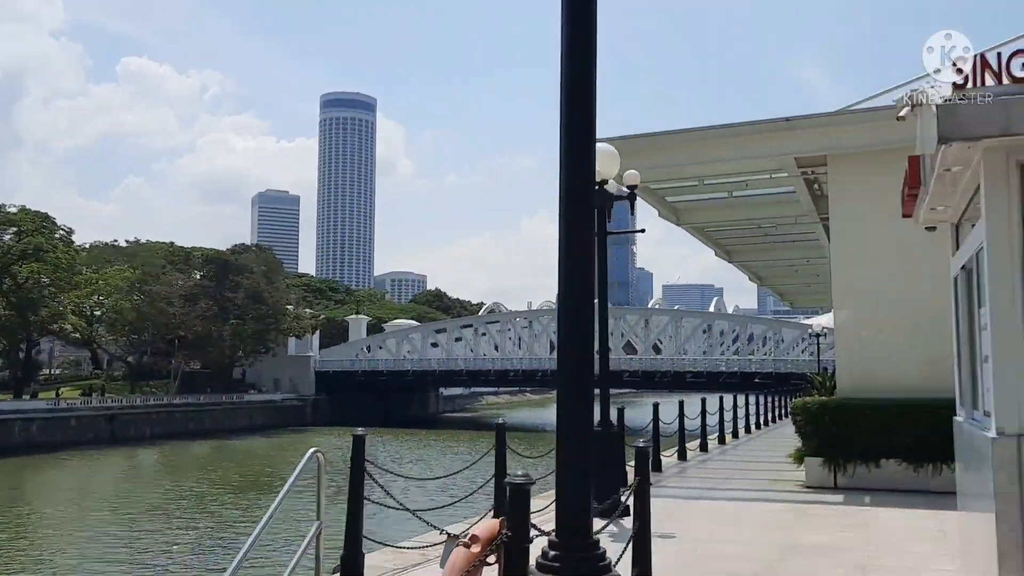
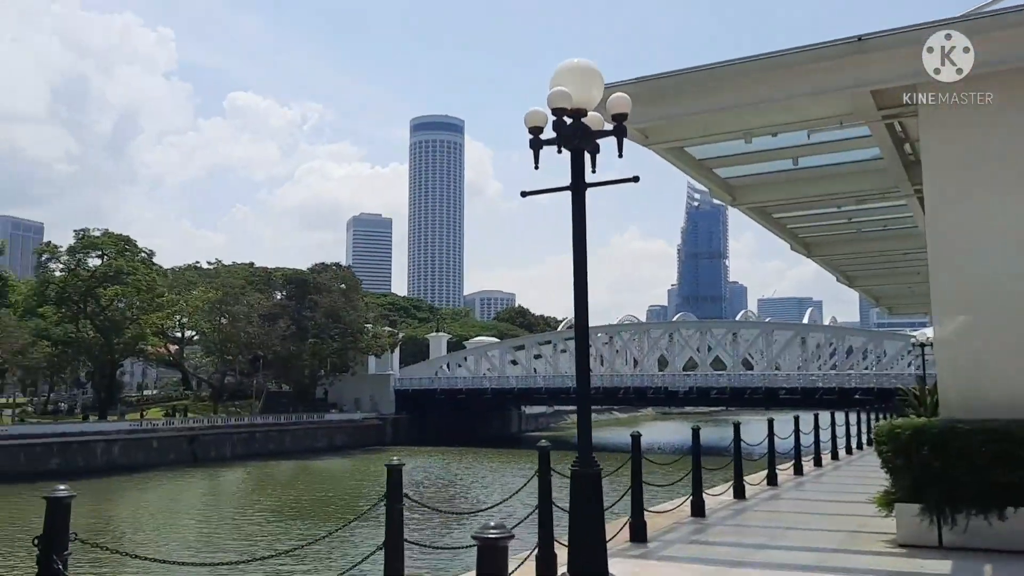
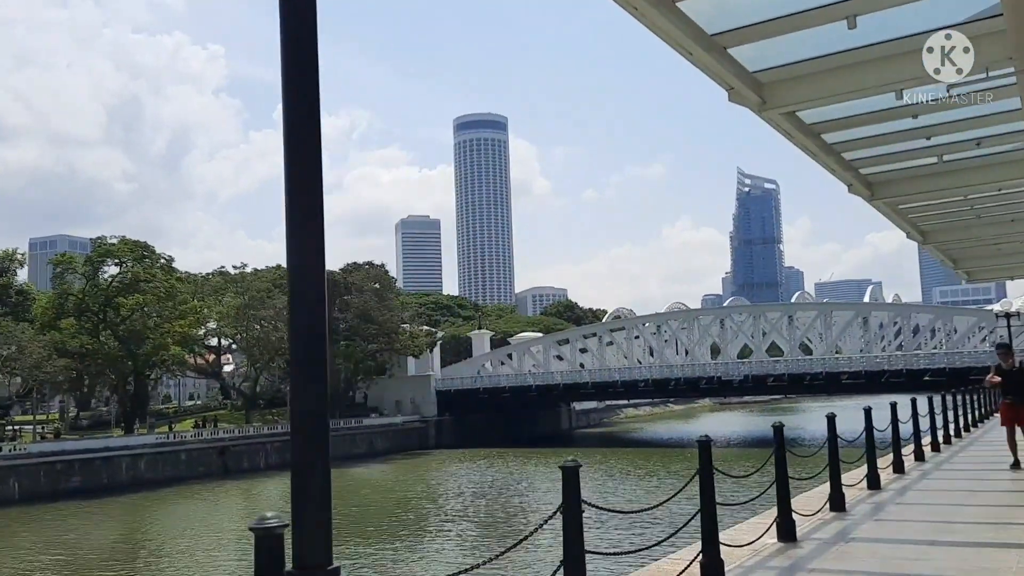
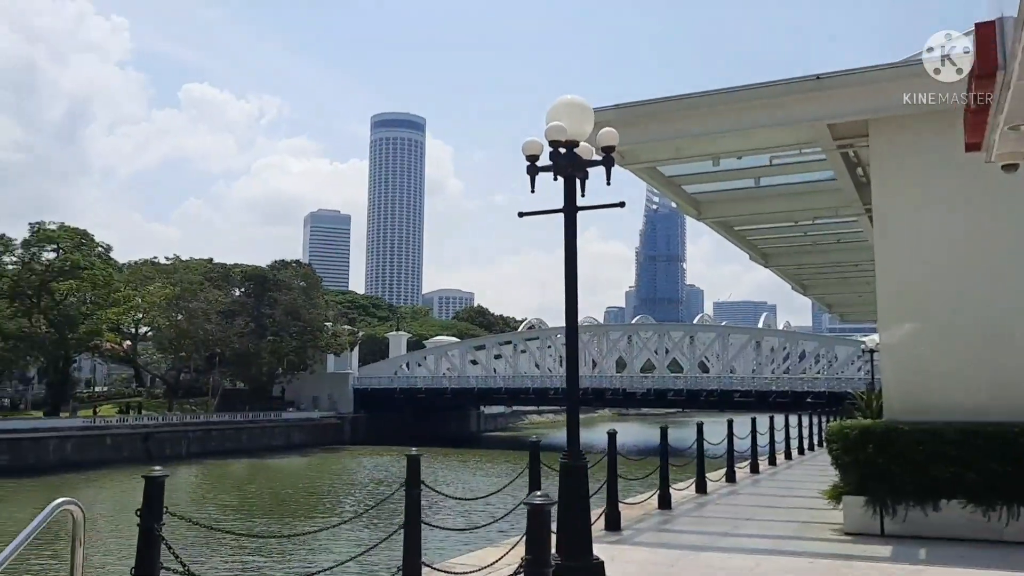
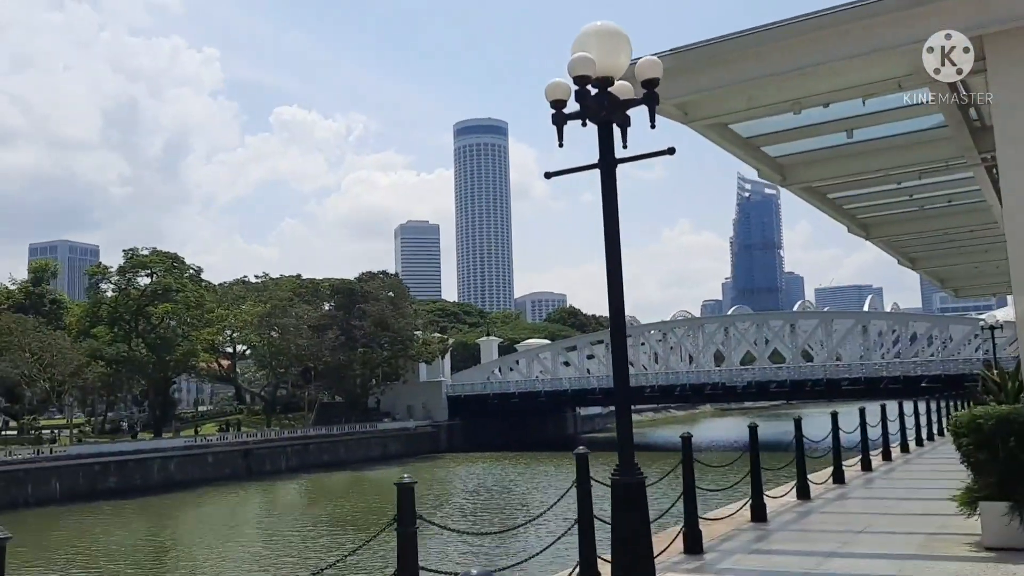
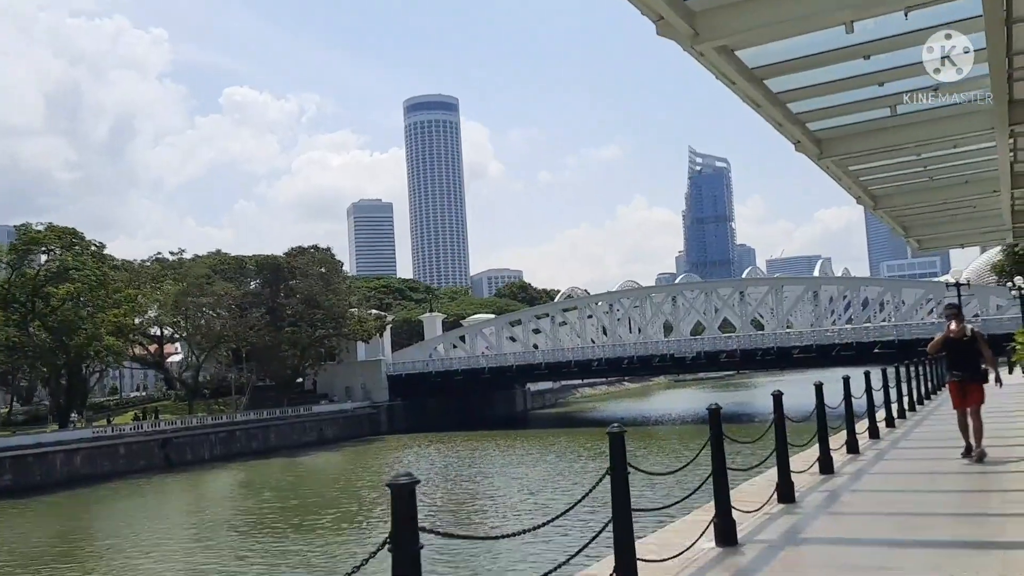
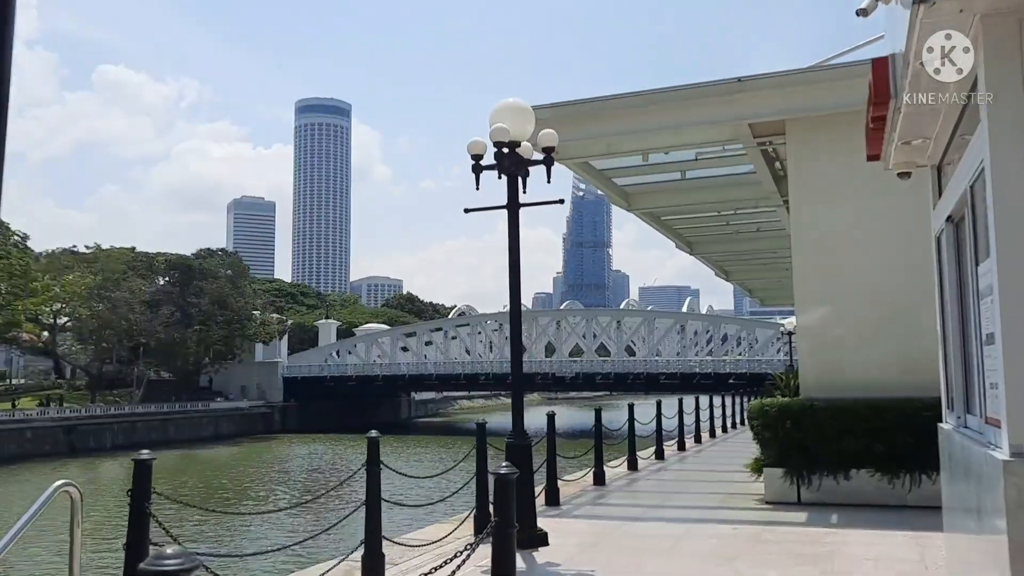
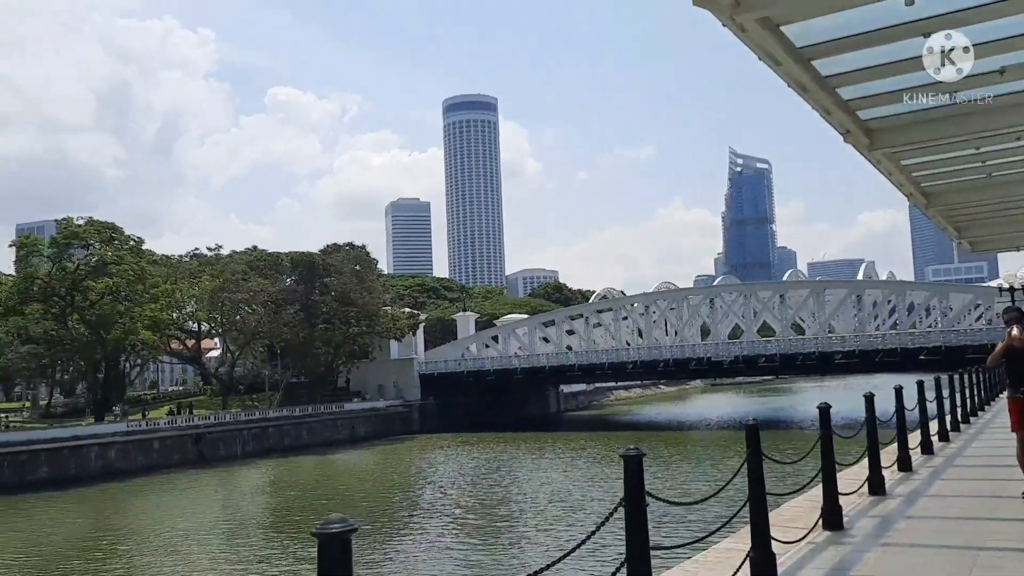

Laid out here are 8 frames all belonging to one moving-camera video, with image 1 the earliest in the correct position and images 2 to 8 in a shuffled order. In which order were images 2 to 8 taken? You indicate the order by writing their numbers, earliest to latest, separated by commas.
7, 4, 2, 5, 3, 6, 8
